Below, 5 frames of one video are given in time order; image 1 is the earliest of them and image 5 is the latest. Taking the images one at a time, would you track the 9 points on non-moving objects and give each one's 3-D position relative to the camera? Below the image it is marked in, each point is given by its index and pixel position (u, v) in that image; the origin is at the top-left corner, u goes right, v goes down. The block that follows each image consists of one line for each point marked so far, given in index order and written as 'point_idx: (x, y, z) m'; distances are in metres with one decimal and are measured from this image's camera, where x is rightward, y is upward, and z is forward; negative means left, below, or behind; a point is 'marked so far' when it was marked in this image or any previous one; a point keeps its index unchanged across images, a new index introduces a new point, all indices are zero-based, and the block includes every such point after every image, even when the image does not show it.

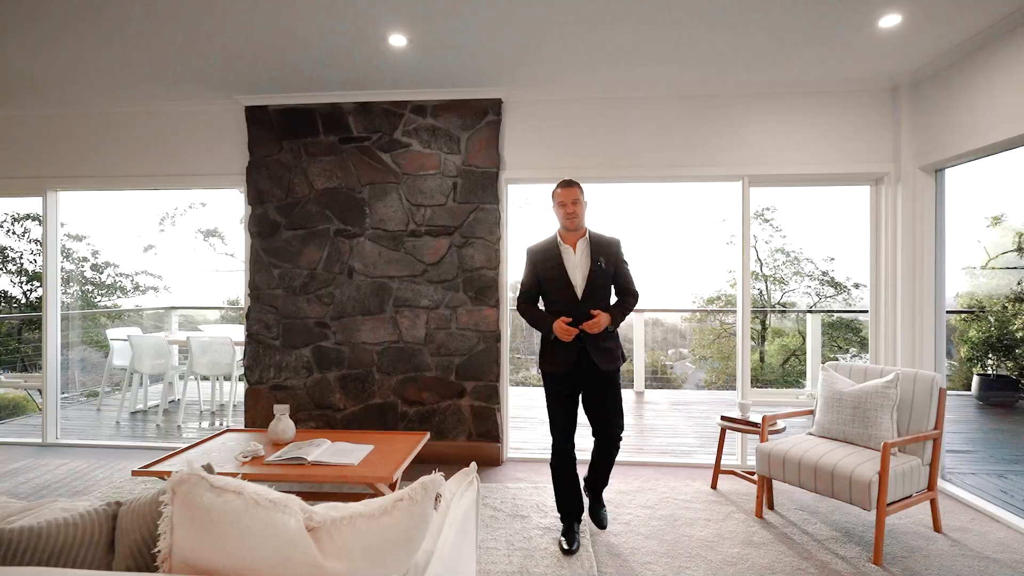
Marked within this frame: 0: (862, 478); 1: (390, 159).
0: (+3.0, -1.6, +2.1) m
1: (-1.6, +1.7, +3.3) m
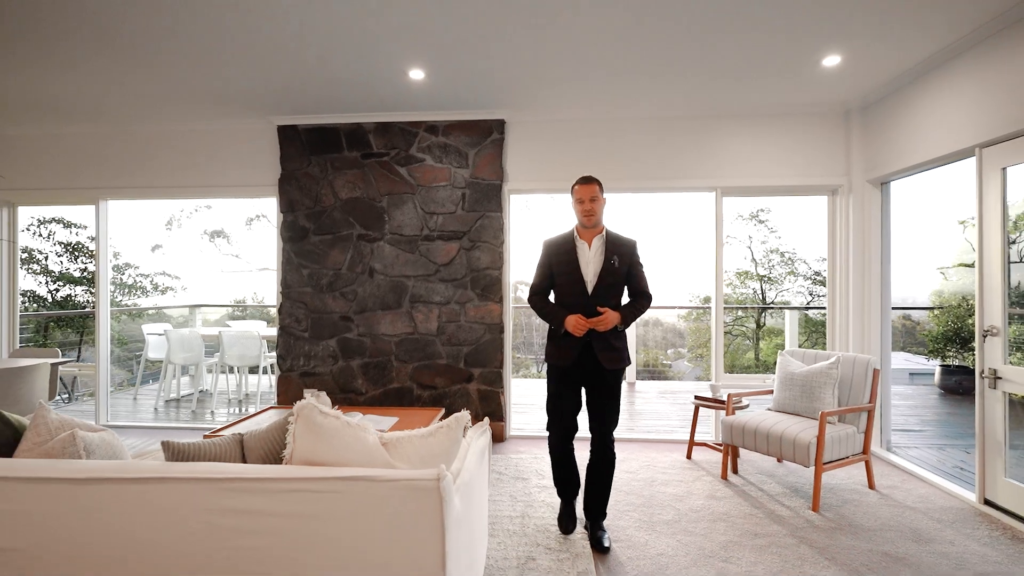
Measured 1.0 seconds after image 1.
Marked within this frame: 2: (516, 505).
0: (+3.0, -1.6, +2.6) m
1: (-1.6, +1.8, +3.8) m
2: (0.0, -2.2, +2.6) m
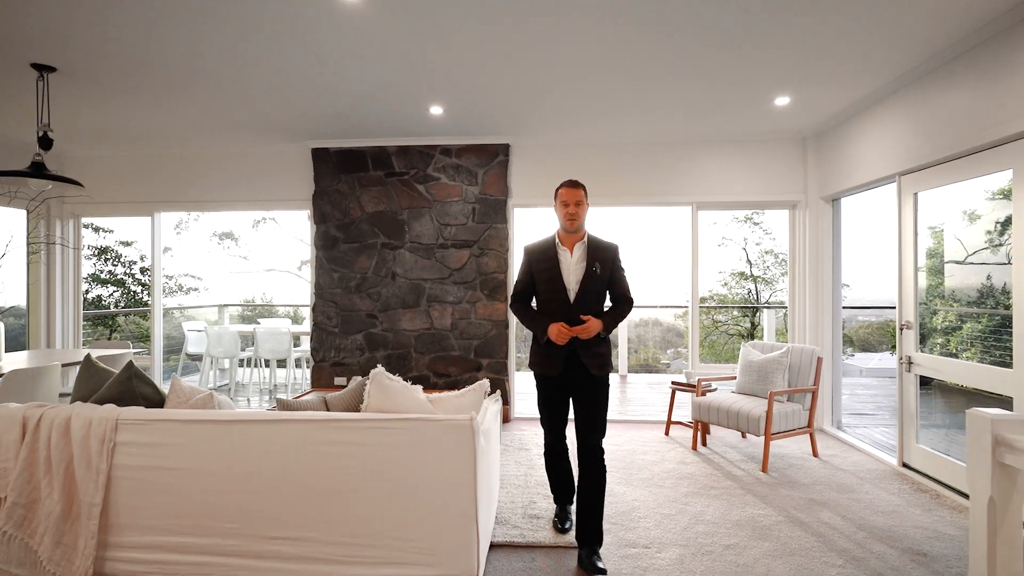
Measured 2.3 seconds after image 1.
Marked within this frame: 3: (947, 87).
0: (+3.1, -1.6, +3.1) m
1: (-1.5, +1.7, +4.3) m
2: (+0.1, -2.3, +3.1) m
3: (+4.9, +2.3, +2.8) m
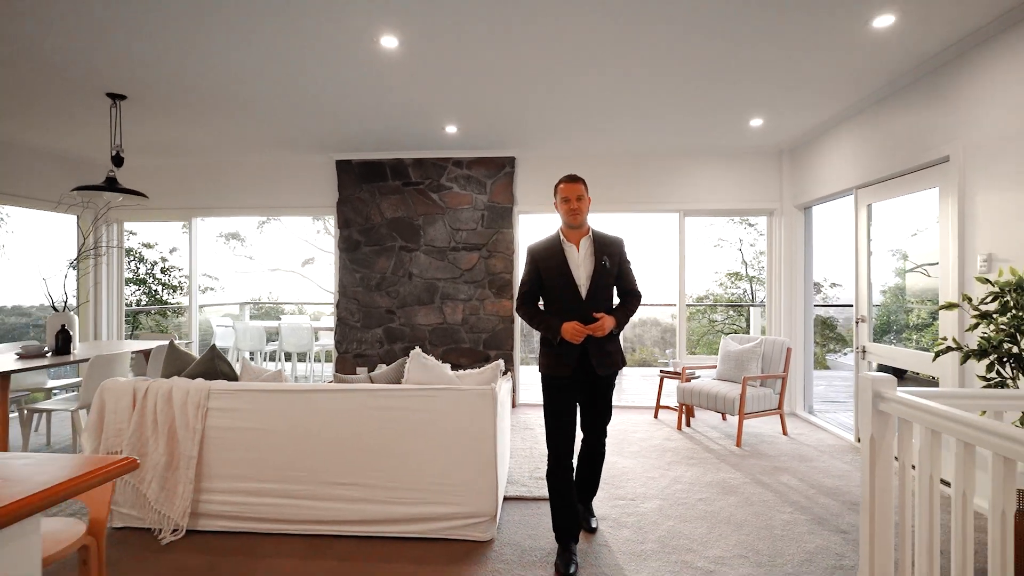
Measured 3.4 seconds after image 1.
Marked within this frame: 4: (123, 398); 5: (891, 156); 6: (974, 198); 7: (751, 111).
0: (+3.2, -1.6, +3.6) m
1: (-1.4, +1.8, +4.8) m
2: (+0.2, -2.2, +3.6) m
3: (+5.0, +2.3, +3.3) m
4: (-3.5, -1.0, +2.2) m
5: (+5.0, +1.7, +3.3) m
6: (+4.9, +1.0, +2.7) m
7: (+3.7, +2.7, +3.8) m
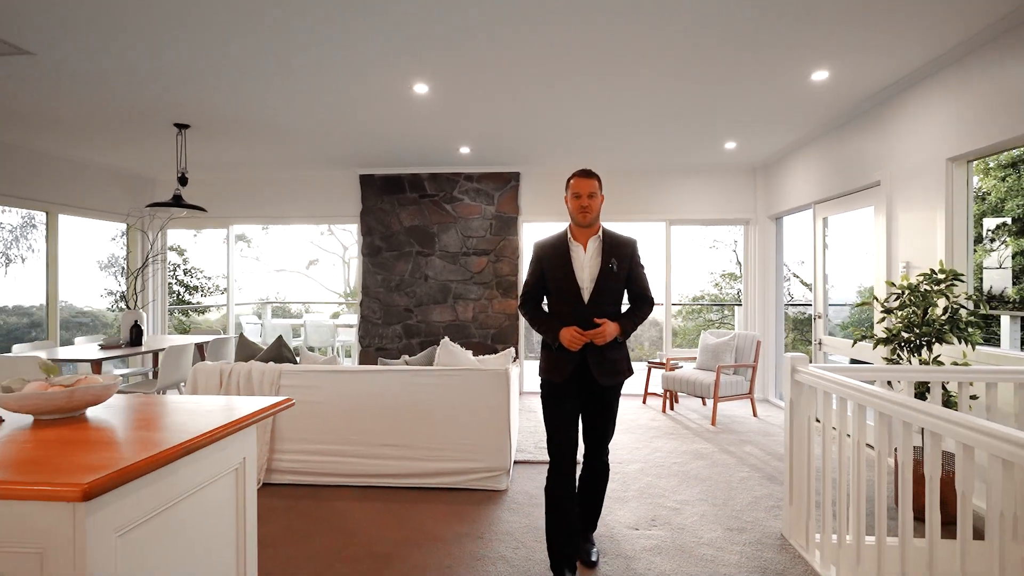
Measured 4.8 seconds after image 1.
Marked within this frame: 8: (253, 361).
0: (+3.3, -1.6, +4.2) m
1: (-1.3, +1.7, +5.4) m
2: (+0.3, -2.2, +4.1) m
3: (+5.1, +2.3, +3.9) m
4: (-3.4, -1.0, +2.8) m
5: (+5.1, +1.7, +3.9) m
6: (+5.1, +0.9, +3.3) m
7: (+3.8, +2.7, +4.4) m
8: (-3.1, -0.9, +2.9) m
